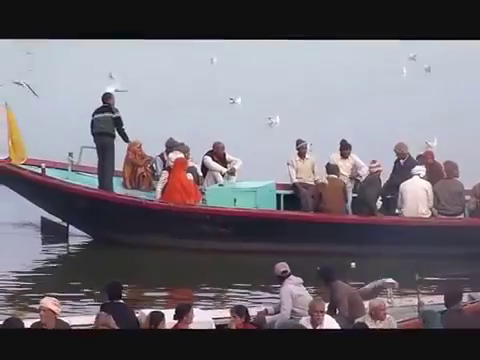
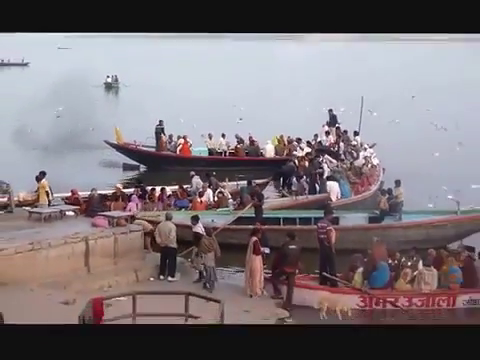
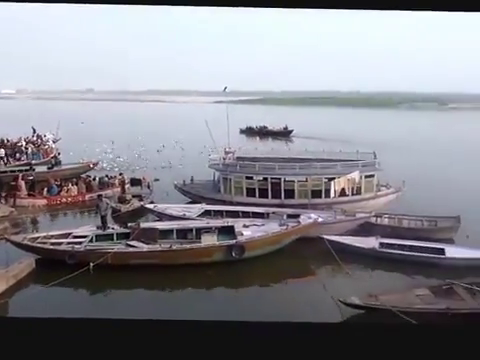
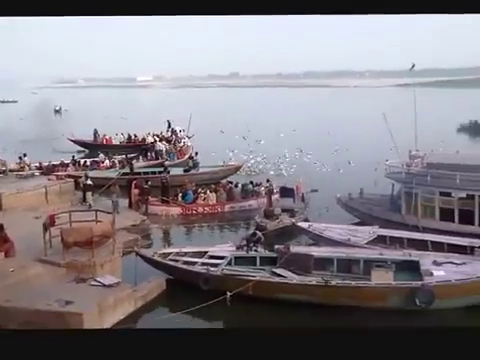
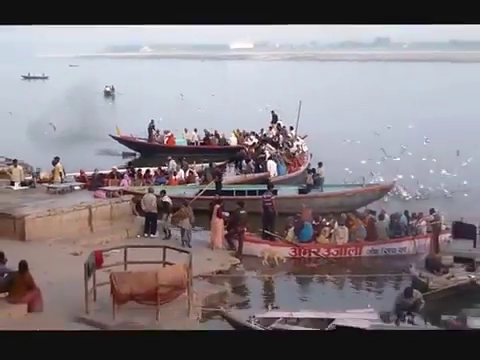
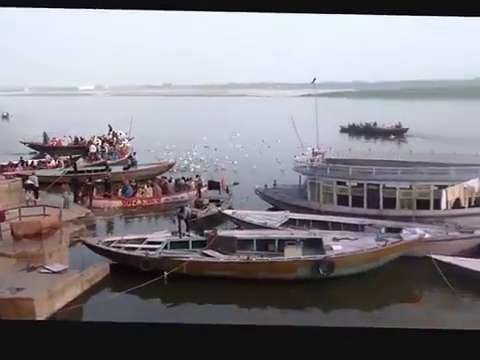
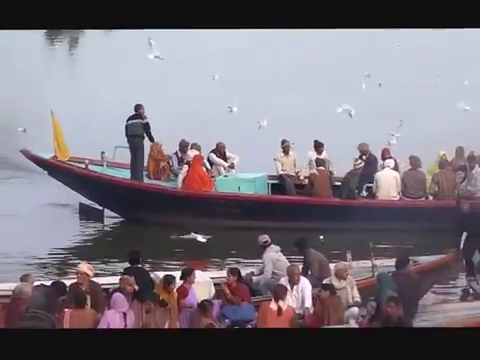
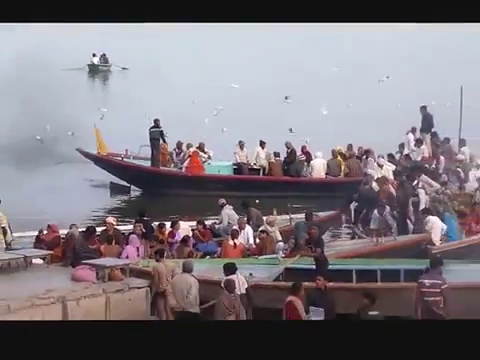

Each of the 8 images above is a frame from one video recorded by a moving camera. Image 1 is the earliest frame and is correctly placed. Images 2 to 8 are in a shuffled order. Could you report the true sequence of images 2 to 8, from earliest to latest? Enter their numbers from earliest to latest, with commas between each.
7, 8, 2, 5, 4, 6, 3
